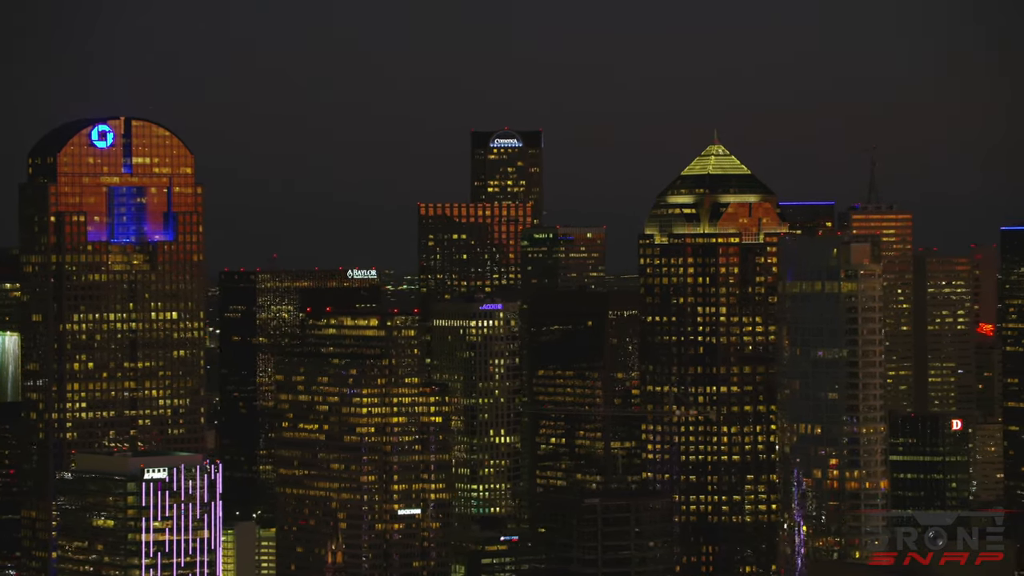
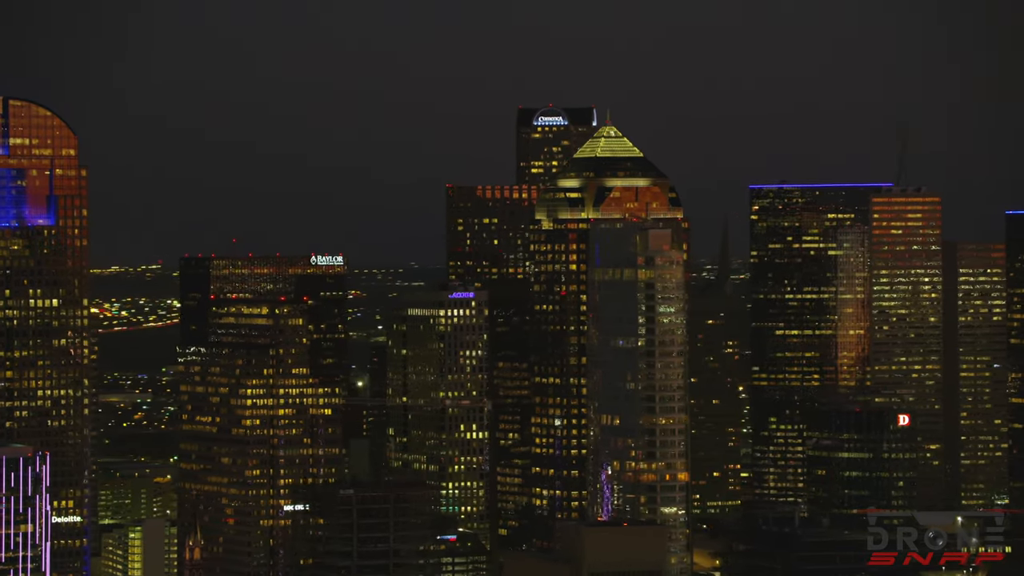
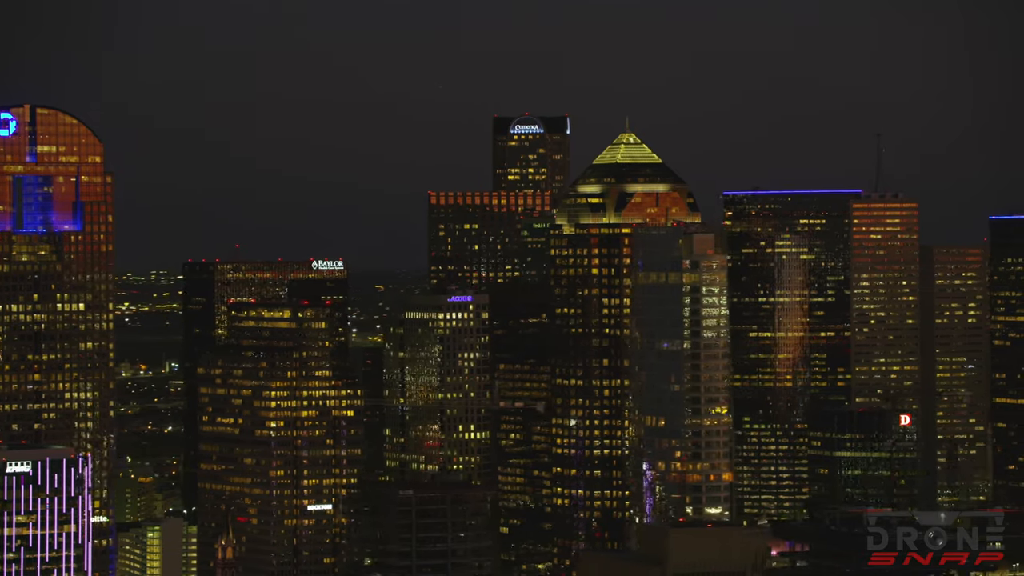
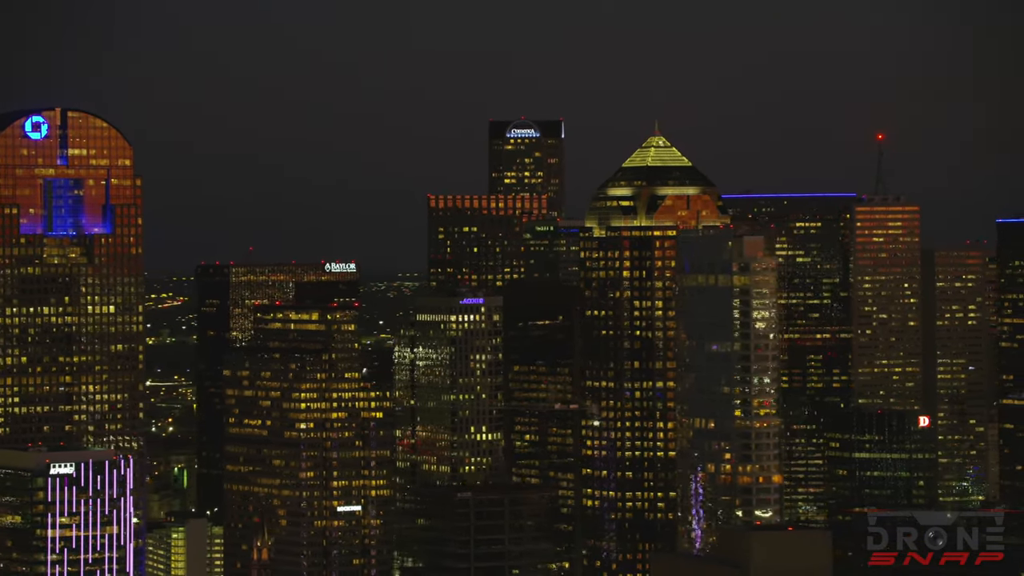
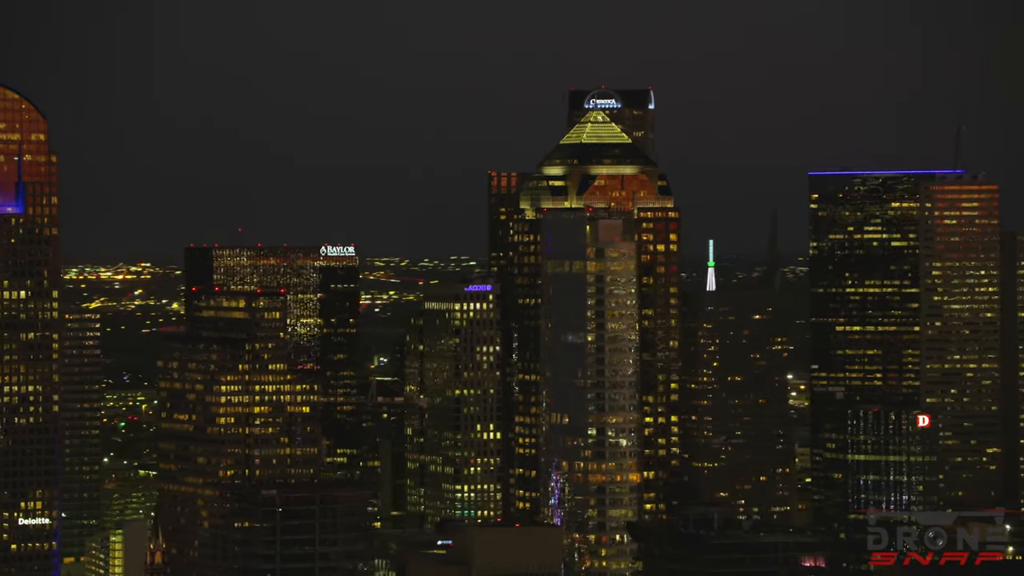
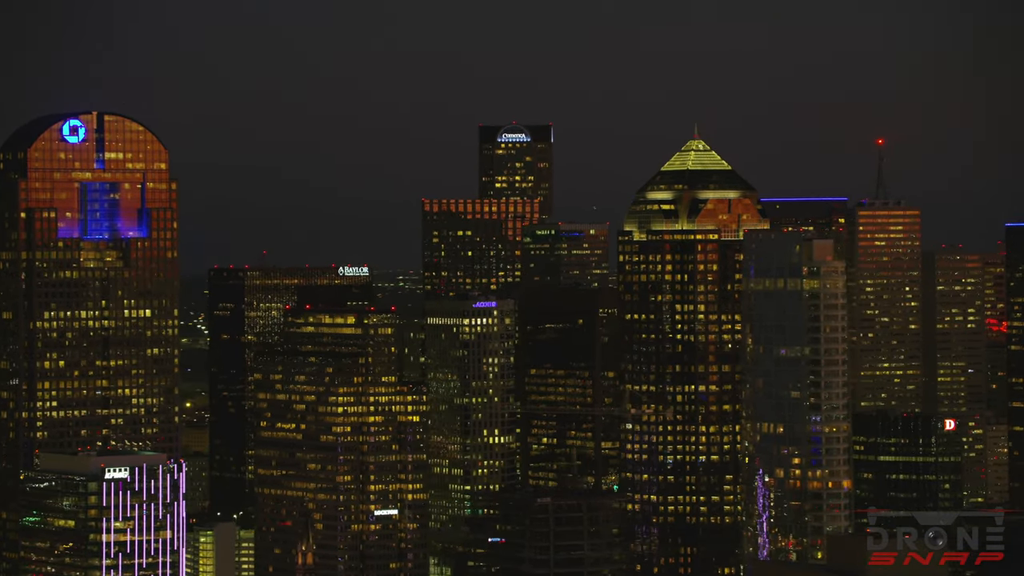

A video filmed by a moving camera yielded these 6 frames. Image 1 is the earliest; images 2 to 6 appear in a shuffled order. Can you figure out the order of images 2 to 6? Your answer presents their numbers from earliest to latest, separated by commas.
6, 4, 3, 2, 5
